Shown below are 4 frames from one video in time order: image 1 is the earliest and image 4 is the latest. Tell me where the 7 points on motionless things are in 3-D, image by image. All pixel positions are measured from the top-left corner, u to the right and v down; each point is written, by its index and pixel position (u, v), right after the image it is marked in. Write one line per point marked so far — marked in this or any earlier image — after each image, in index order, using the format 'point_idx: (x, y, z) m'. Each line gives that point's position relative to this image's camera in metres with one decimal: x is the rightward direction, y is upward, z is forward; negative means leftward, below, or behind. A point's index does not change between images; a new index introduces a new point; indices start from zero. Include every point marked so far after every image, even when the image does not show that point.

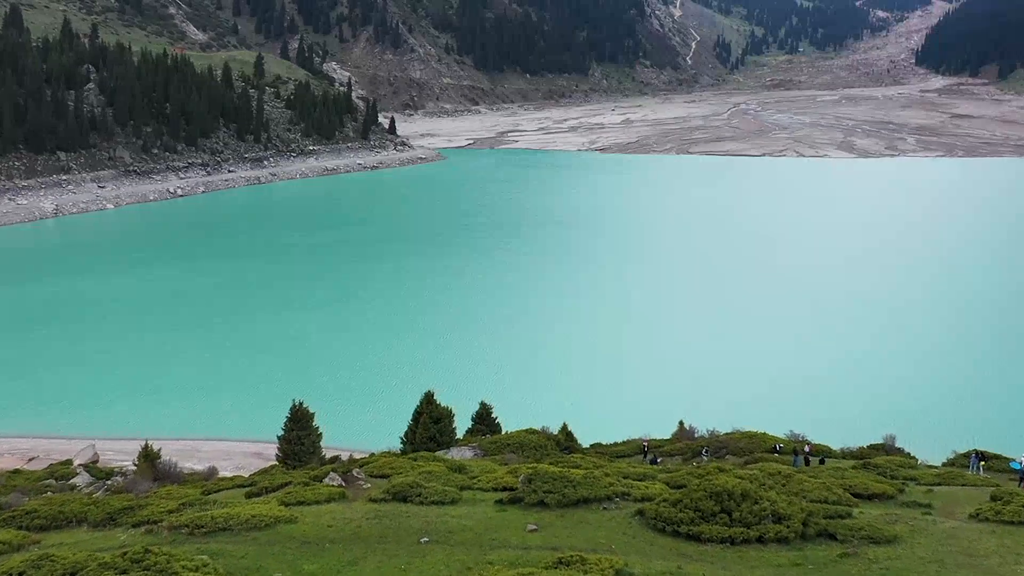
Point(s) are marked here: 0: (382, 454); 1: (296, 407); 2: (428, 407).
0: (-2.8, -3.6, +16.7) m
1: (-4.8, -2.6, +17.3) m
2: (-1.9, -2.6, +16.8) m
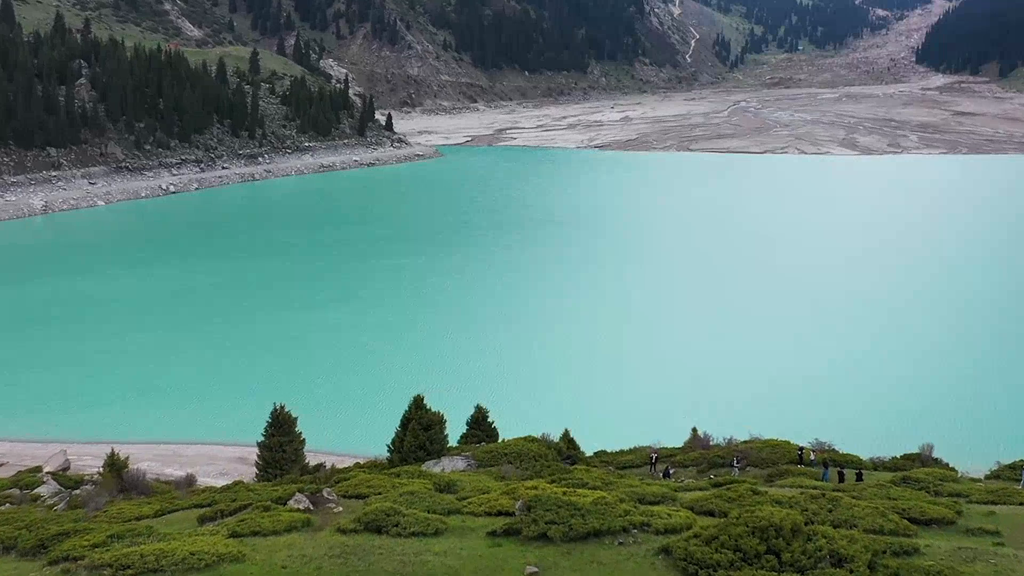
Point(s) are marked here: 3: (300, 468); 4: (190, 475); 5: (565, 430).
0: (-2.9, -3.5, +15.7) m
1: (-4.9, -2.5, +16.3) m
2: (-1.9, -2.5, +15.8) m
3: (-4.3, -3.7, +16.0) m
4: (-7.2, -4.2, +17.6) m
5: (+1.2, -3.1, +17.0) m
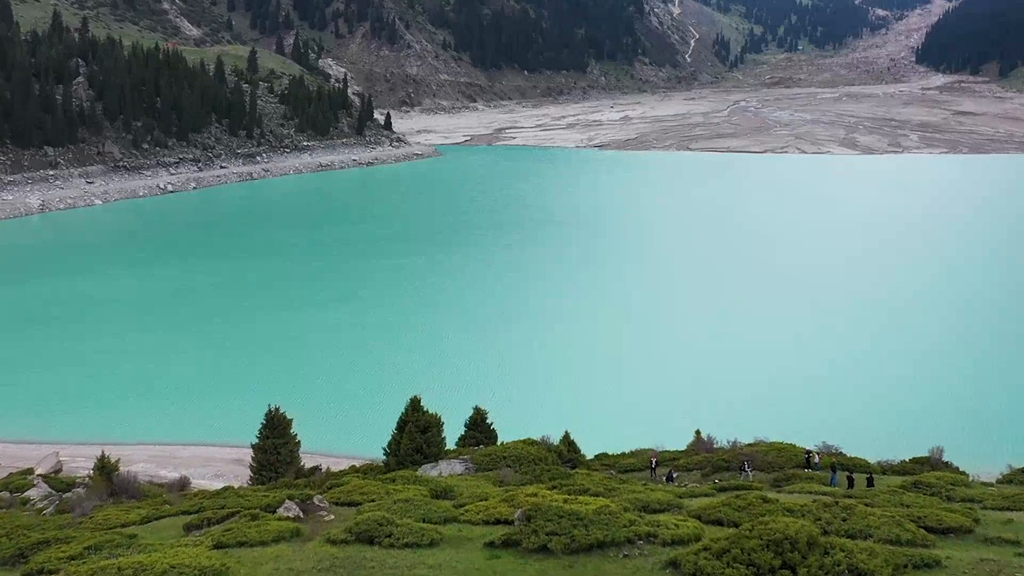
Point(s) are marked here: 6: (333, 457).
0: (-2.9, -3.5, +15.4) m
1: (-4.9, -2.5, +16.0) m
2: (-1.9, -2.5, +15.5) m
3: (-4.3, -3.7, +15.8) m
4: (-7.2, -4.2, +17.3) m
5: (+1.1, -3.1, +16.7) m
6: (-4.4, -4.1, +19.3) m
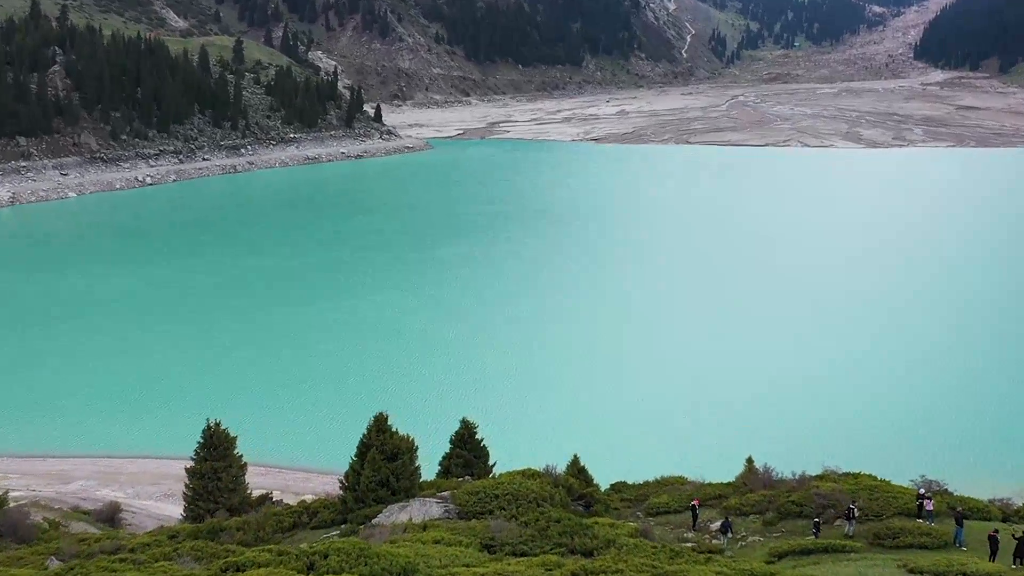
0: (-3.0, -3.3, +12.9) m
1: (-5.0, -2.3, +13.5) m
2: (-2.0, -2.3, +13.0) m
3: (-4.4, -3.5, +13.2) m
4: (-7.3, -4.0, +14.8) m
5: (+1.0, -2.9, +14.2) m
6: (-4.5, -3.9, +16.7) m
